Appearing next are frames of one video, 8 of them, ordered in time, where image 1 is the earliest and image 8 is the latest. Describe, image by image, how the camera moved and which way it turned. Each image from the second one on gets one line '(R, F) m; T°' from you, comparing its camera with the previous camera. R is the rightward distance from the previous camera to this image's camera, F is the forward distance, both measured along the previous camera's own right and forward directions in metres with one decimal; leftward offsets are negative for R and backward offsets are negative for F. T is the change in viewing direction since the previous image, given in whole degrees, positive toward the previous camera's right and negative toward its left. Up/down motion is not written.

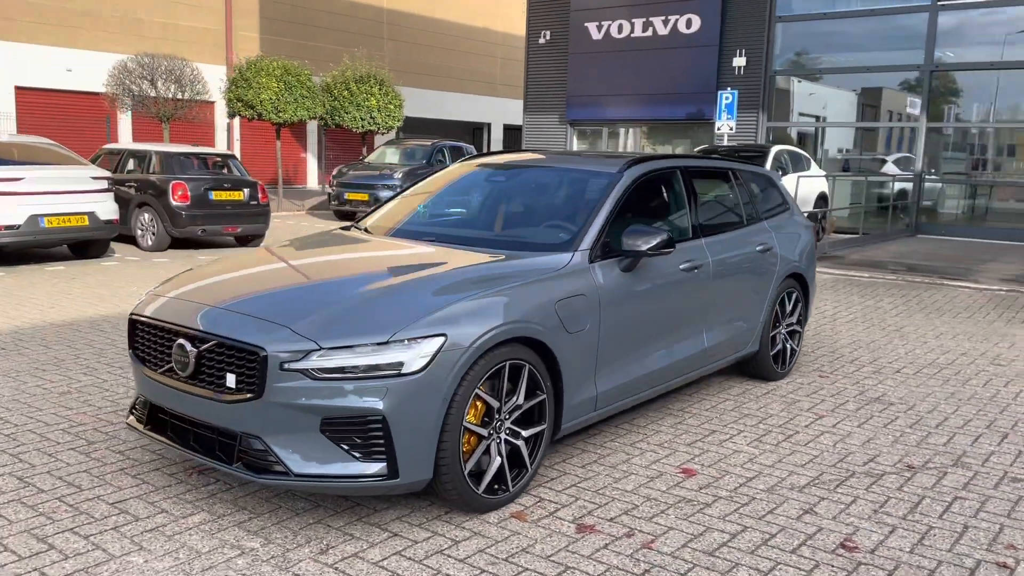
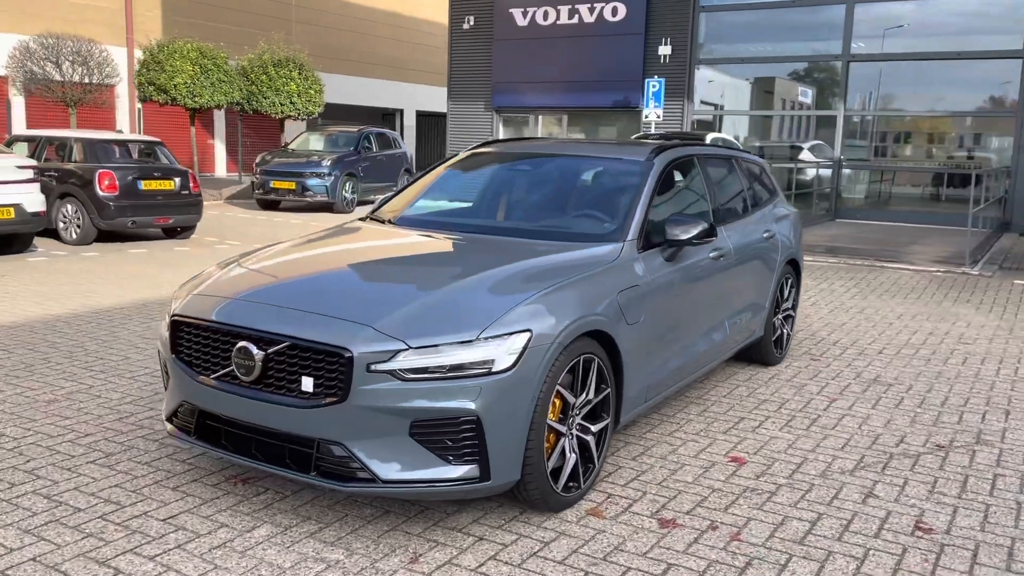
(-0.7, +0.1) m; +6°
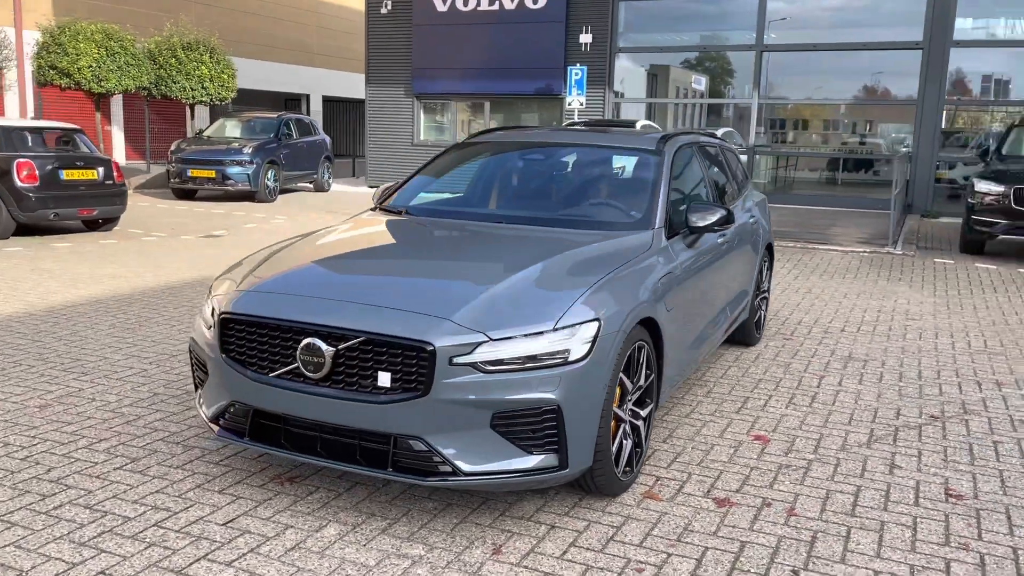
(-0.6, 0.0) m; +7°
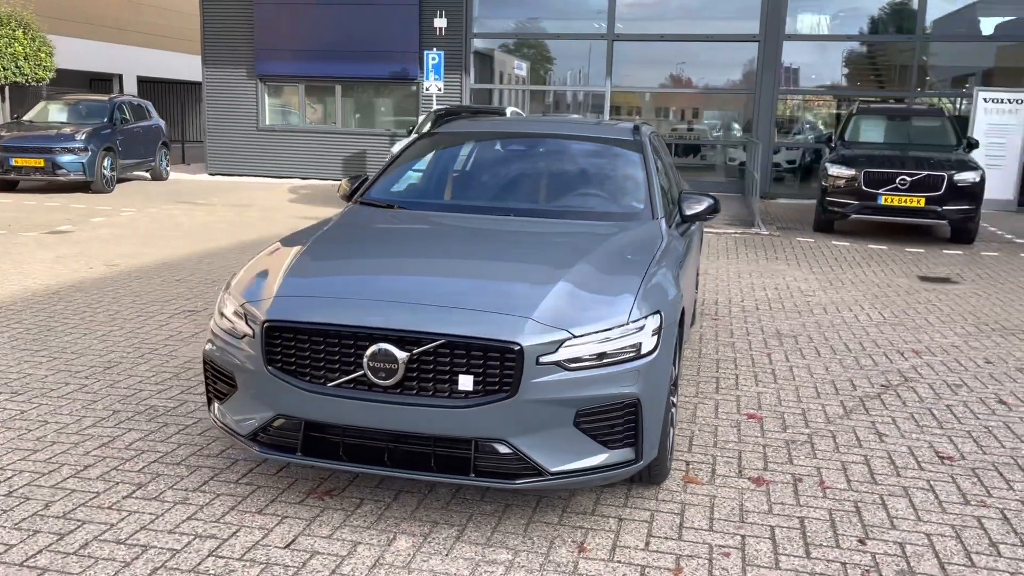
(-0.9, +0.1) m; +12°
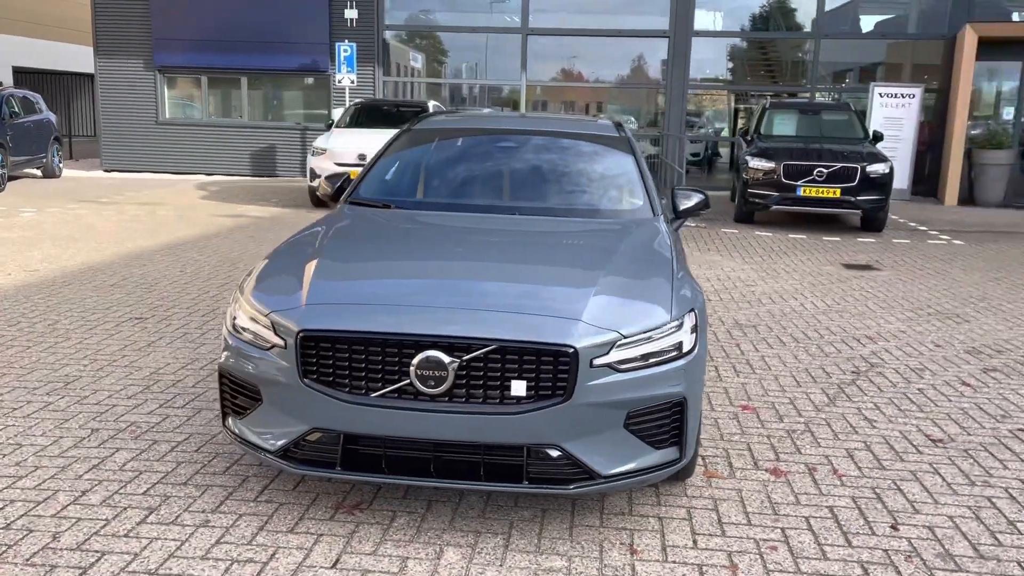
(-0.5, +0.1) m; +7°
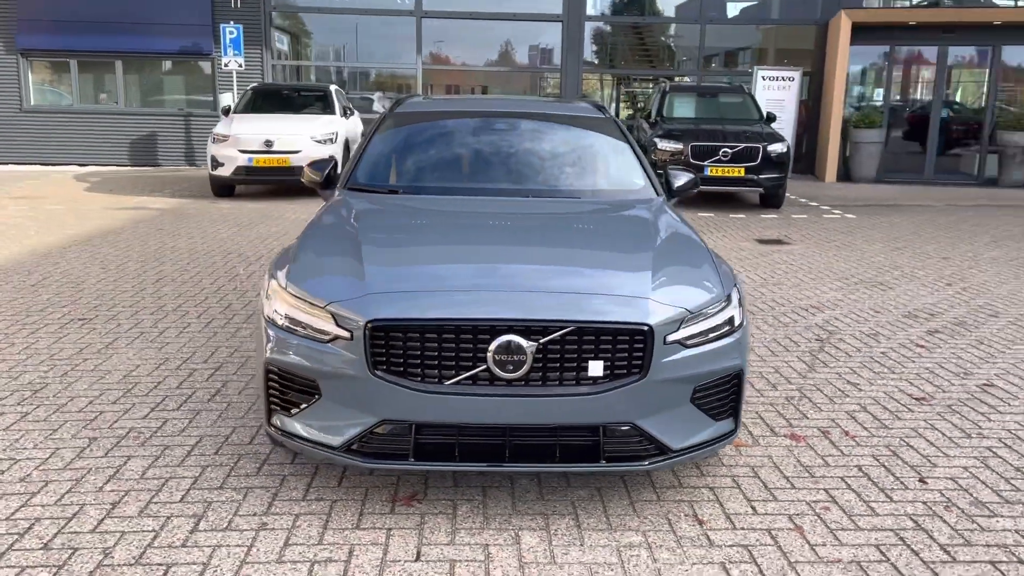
(-0.6, +0.1) m; +8°
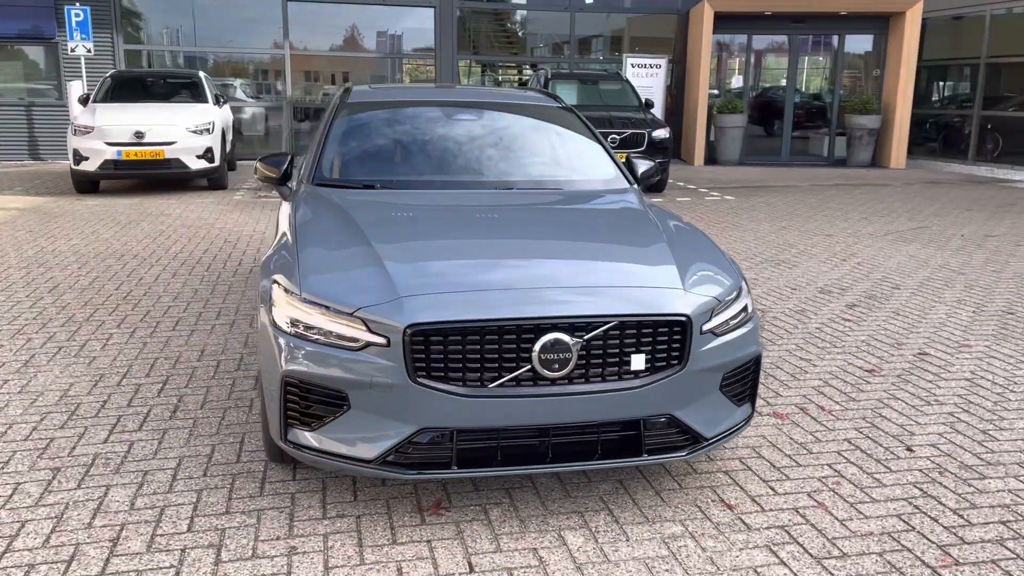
(-0.6, +0.1) m; +10°
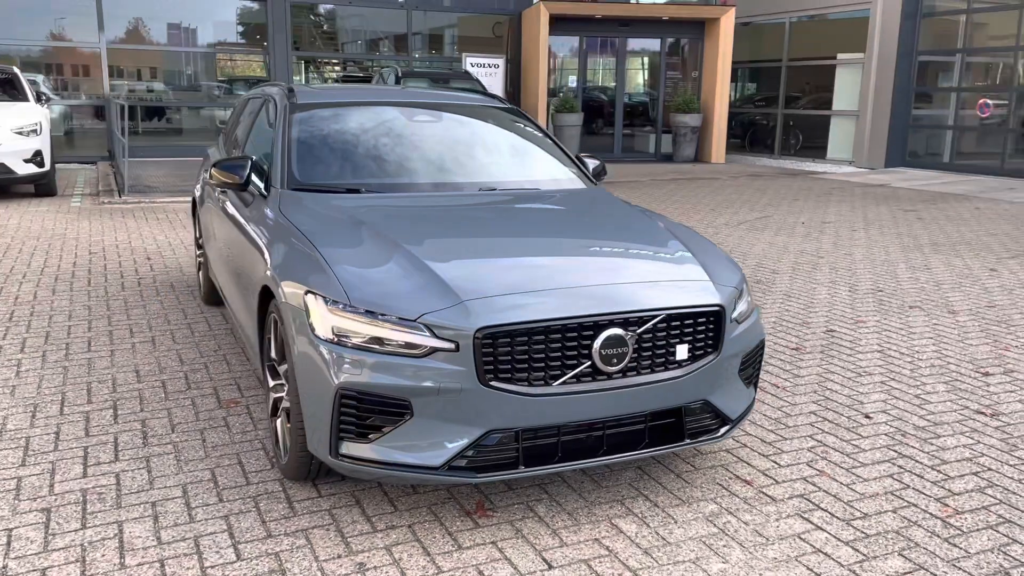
(-0.8, 0.0) m; +12°
